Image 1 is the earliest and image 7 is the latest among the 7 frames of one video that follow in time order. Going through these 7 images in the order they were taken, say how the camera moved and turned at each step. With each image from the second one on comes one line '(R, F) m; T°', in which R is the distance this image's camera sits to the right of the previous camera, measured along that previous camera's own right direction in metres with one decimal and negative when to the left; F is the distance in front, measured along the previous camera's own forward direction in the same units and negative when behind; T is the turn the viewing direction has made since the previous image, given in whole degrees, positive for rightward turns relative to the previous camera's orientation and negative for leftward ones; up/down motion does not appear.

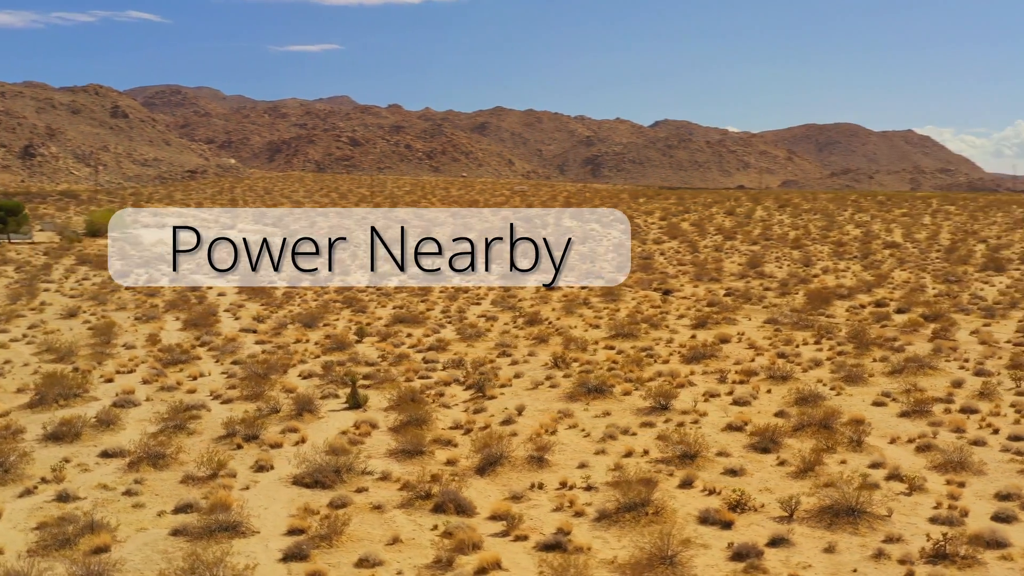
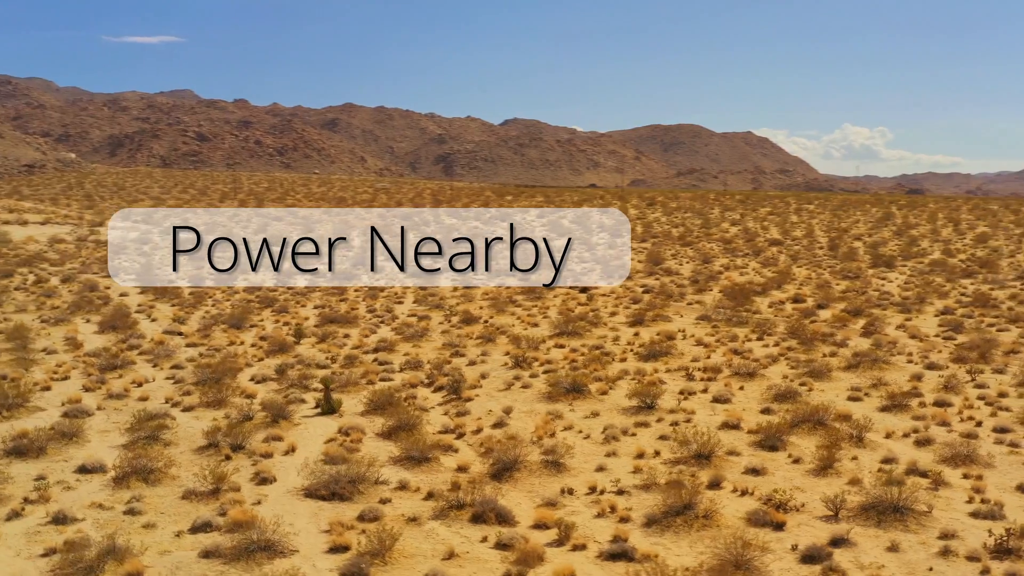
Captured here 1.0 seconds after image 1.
(-2.0, +0.6) m; +7°
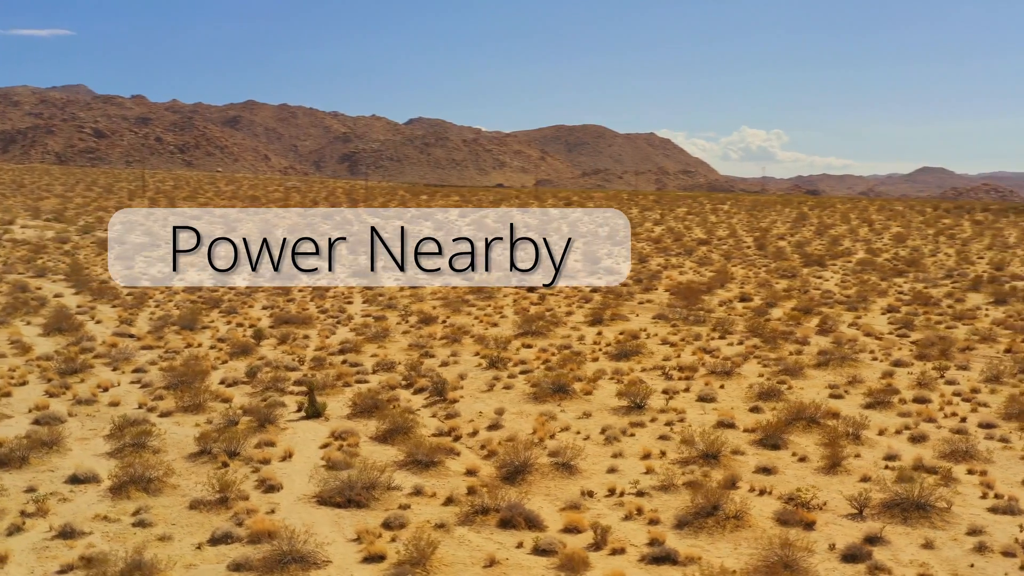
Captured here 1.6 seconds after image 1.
(-1.2, +0.3) m; +5°
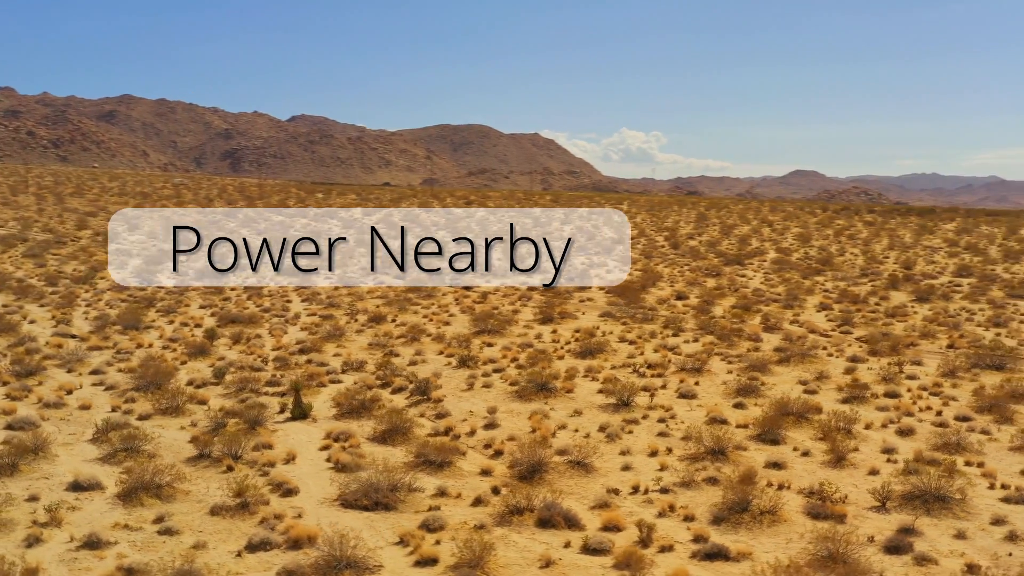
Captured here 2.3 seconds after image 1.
(-1.5, +0.2) m; +6°
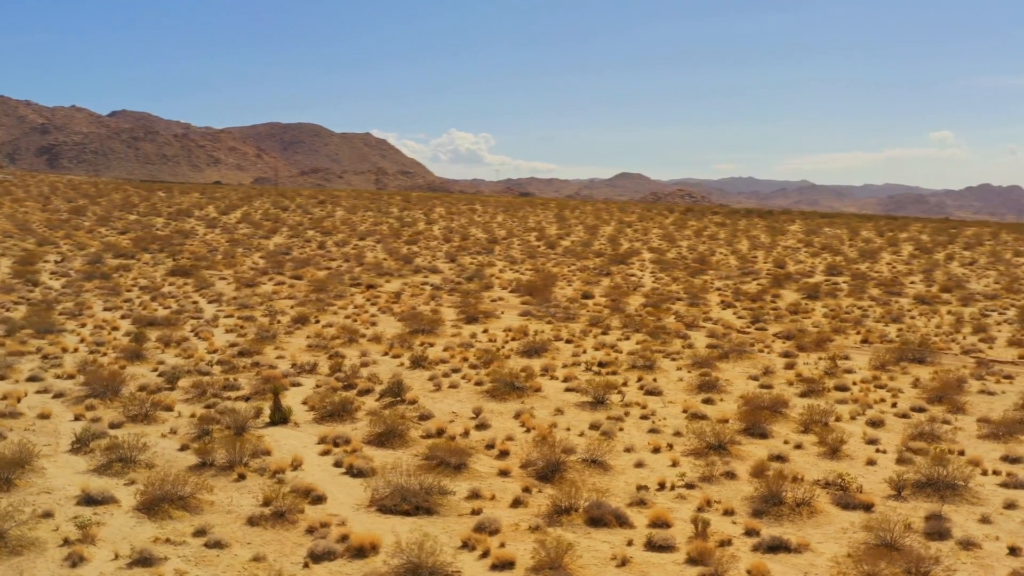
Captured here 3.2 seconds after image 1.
(-2.1, +0.3) m; +8°
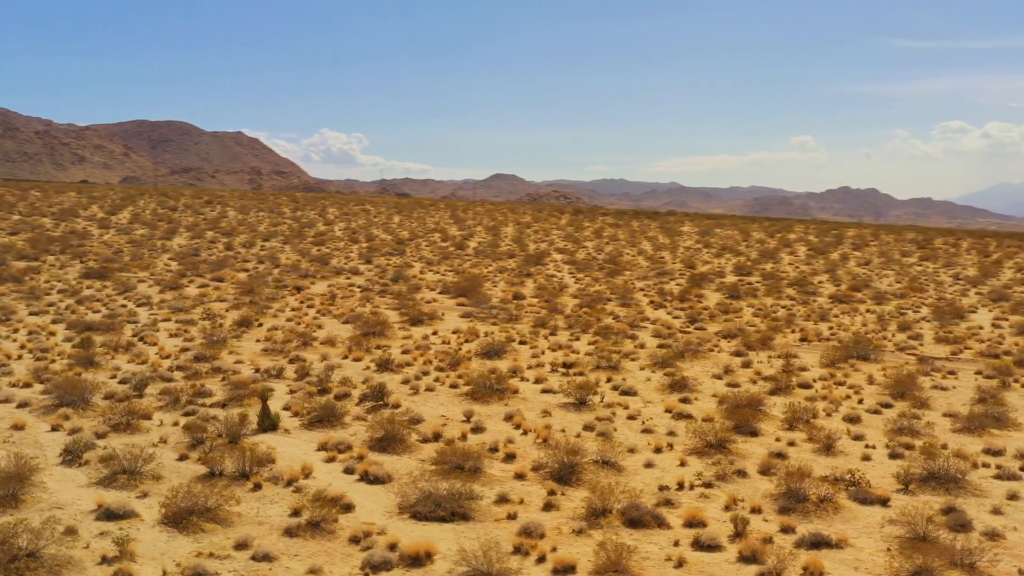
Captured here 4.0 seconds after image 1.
(-1.6, +0.2) m; +6°
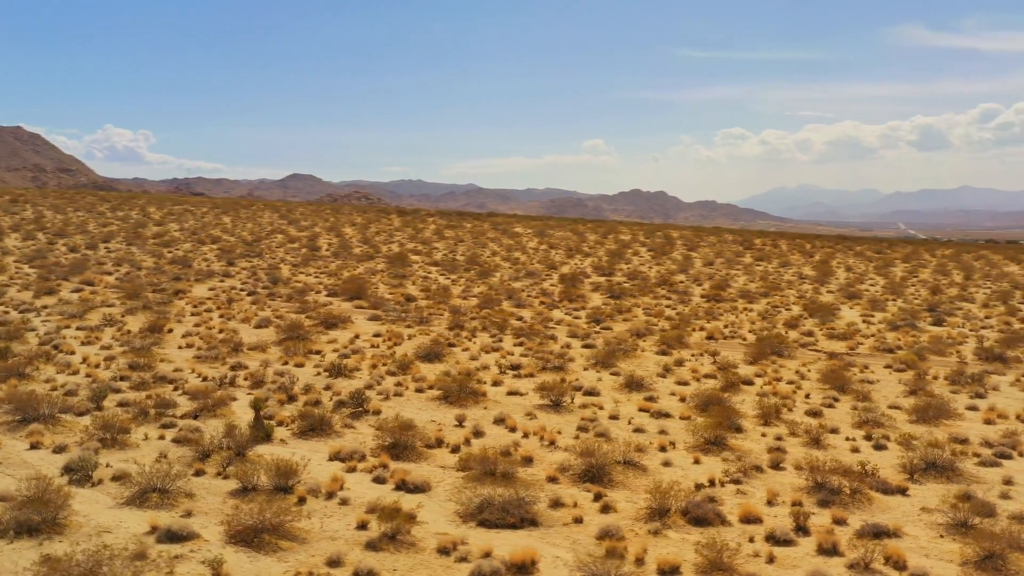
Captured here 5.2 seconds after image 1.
(-2.6, +0.4) m; +10°
